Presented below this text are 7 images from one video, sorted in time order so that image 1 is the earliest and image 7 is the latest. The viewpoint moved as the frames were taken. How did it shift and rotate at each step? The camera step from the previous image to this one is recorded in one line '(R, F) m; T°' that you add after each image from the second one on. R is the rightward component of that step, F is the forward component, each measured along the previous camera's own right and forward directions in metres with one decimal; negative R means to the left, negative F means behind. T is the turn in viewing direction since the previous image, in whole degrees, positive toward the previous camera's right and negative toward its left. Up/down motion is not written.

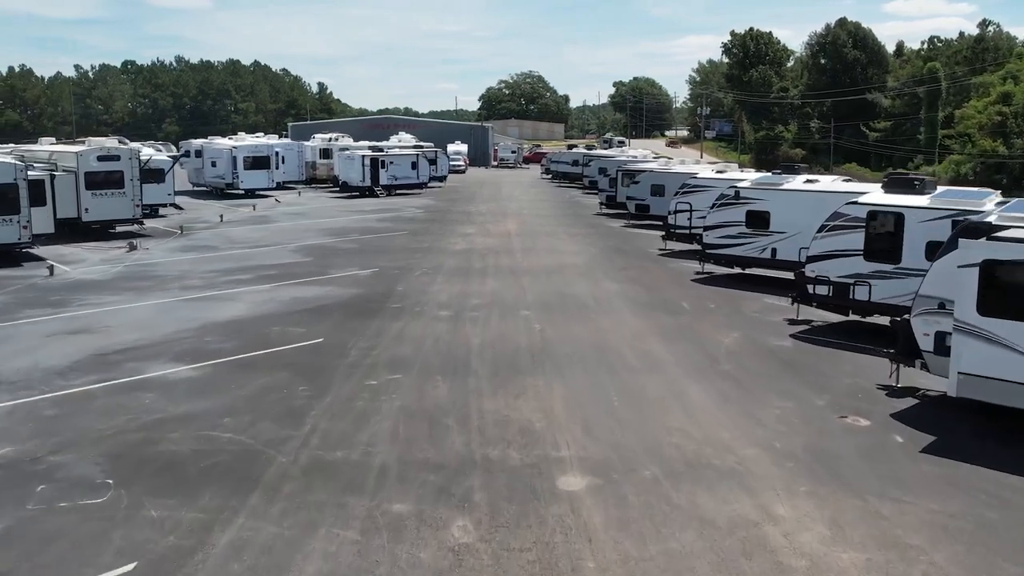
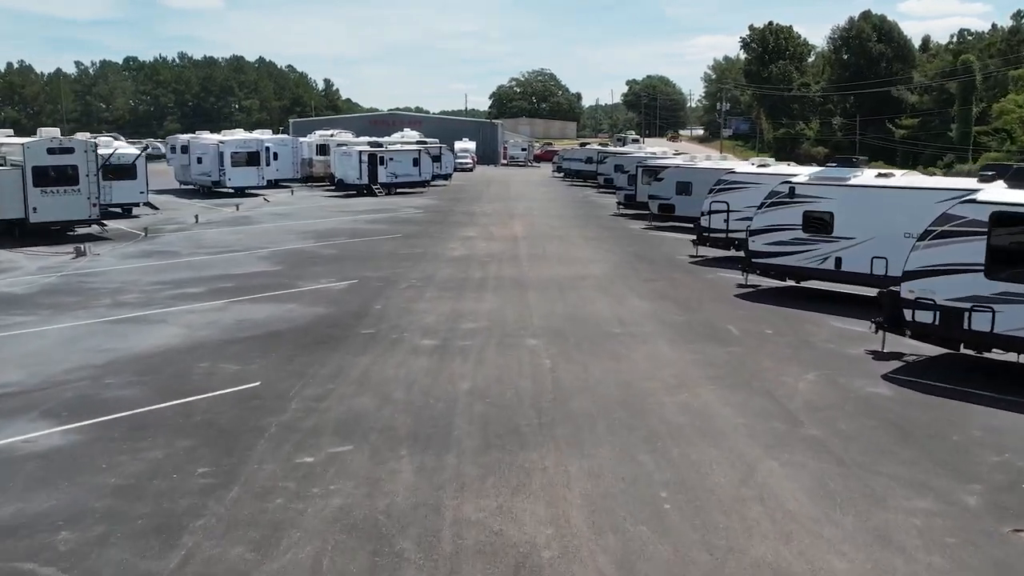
(+0.1, +4.0) m; -1°
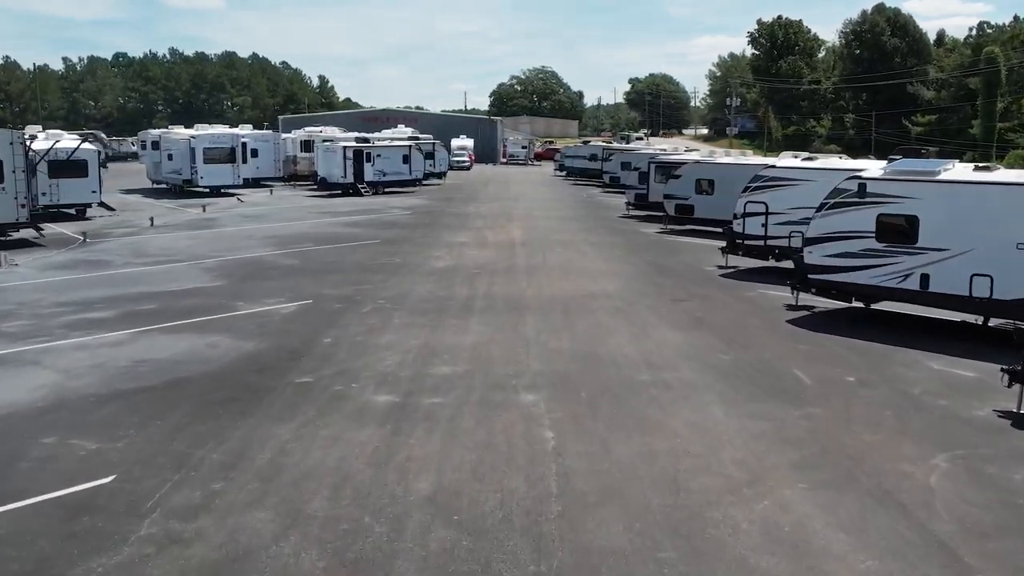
(+0.1, +4.0) m; 0°
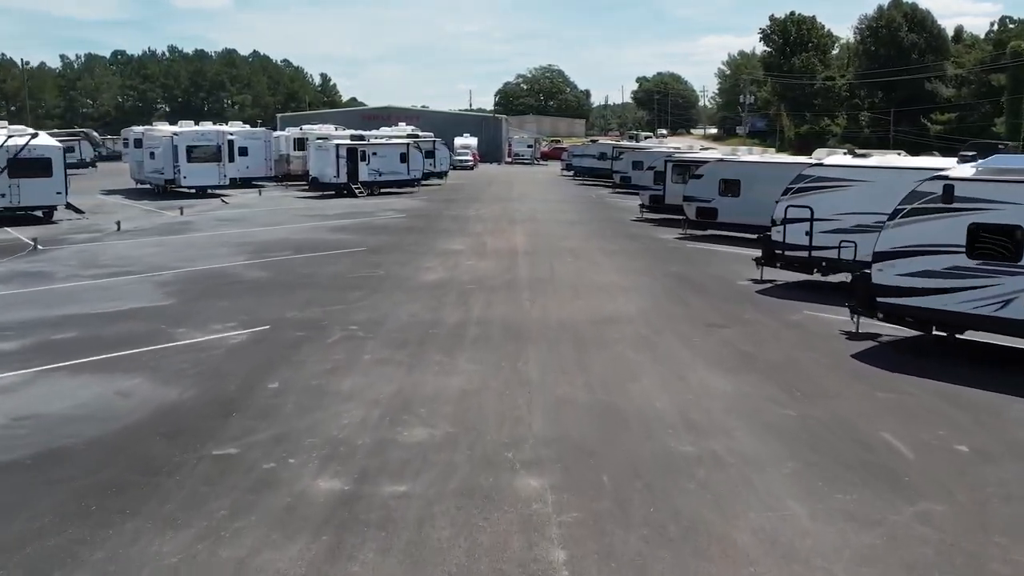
(+0.1, +2.9) m; 0°
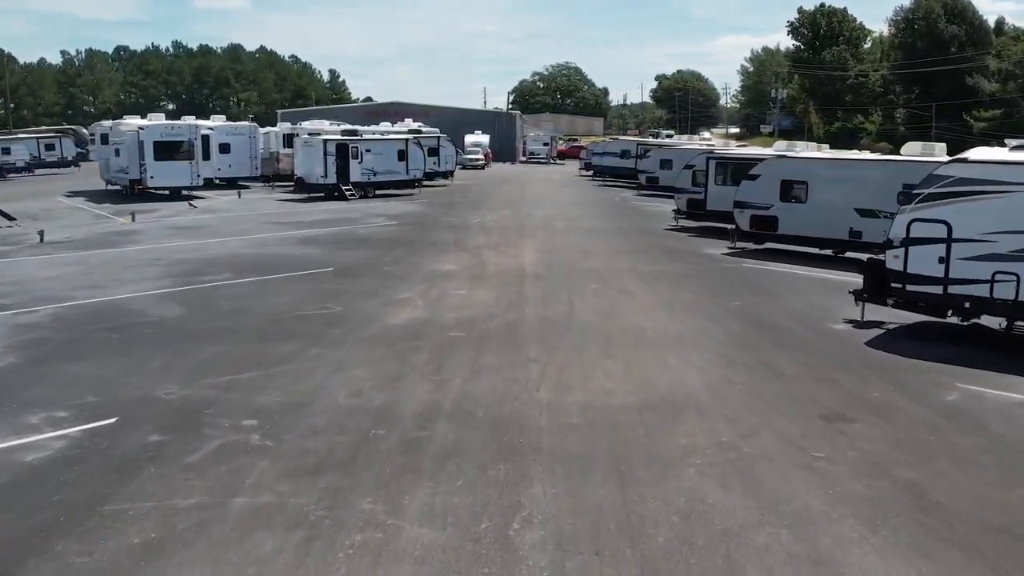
(+0.2, +5.2) m; -1°
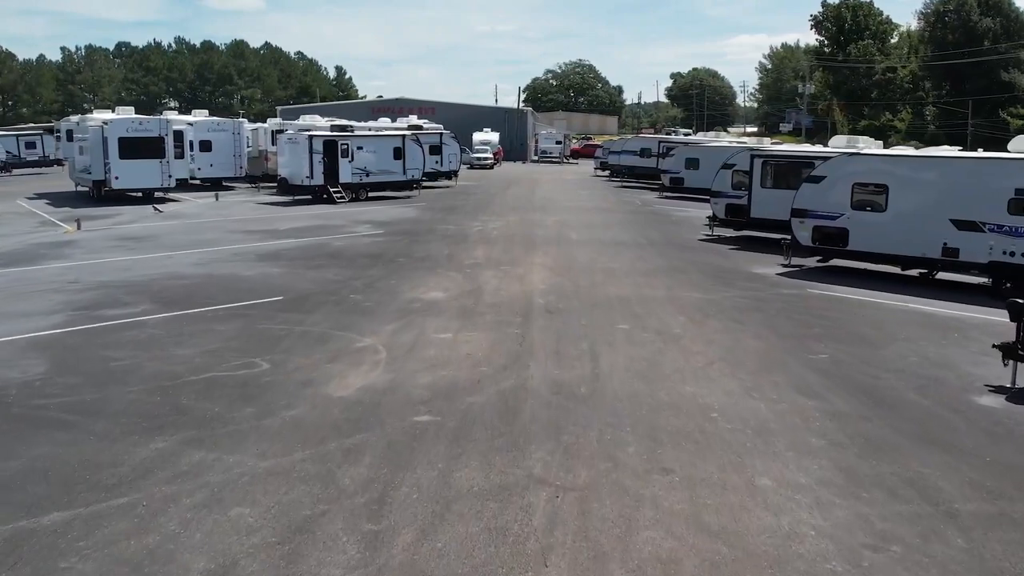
(+0.1, +4.0) m; -1°
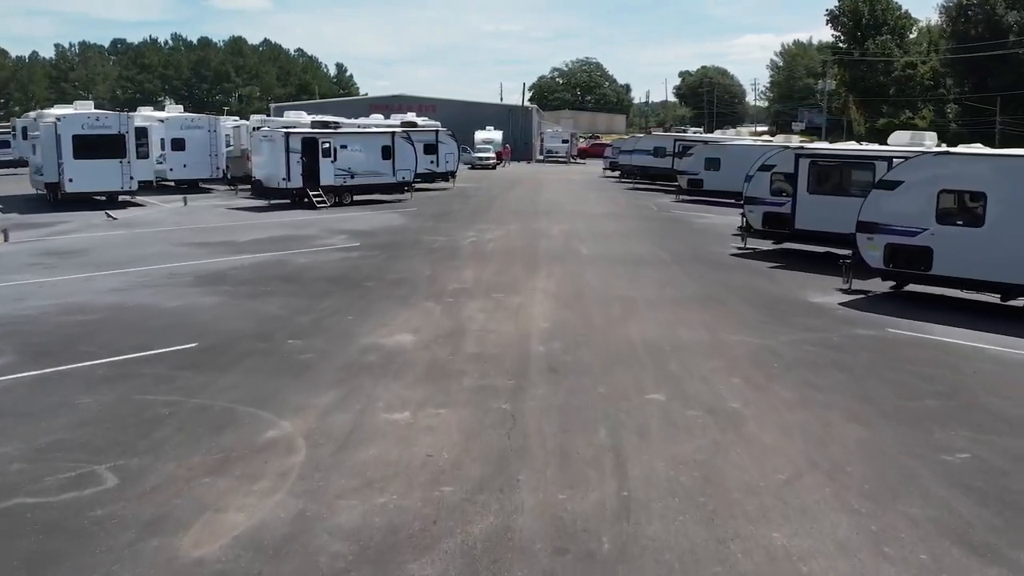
(+0.2, +3.5) m; 0°
